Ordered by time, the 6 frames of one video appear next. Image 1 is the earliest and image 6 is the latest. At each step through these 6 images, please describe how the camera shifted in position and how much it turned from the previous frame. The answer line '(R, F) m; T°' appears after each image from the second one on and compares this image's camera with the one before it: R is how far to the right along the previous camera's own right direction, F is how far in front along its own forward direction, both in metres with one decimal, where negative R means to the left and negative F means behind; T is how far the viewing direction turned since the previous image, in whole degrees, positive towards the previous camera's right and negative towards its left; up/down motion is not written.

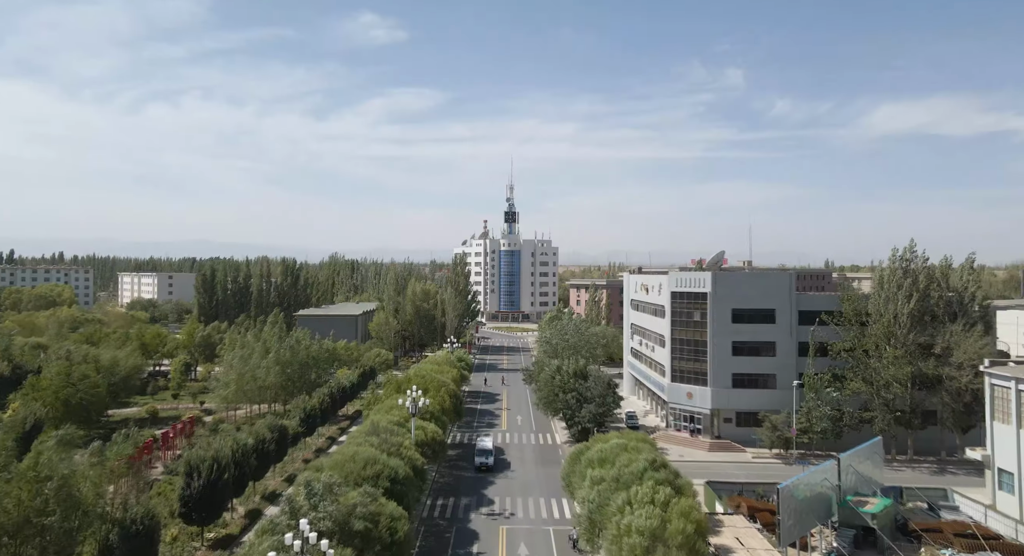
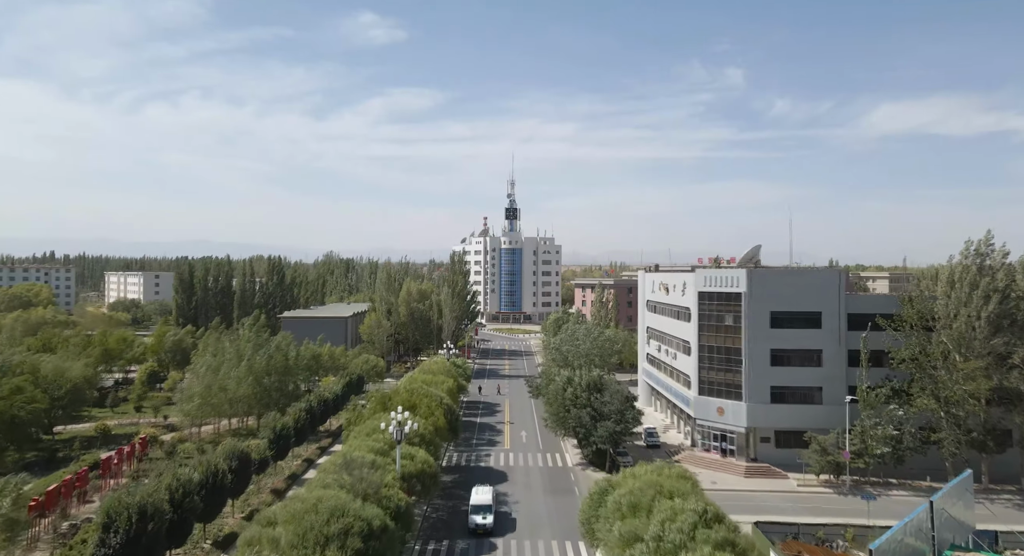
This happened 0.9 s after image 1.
(-0.2, +6.5) m; 0°
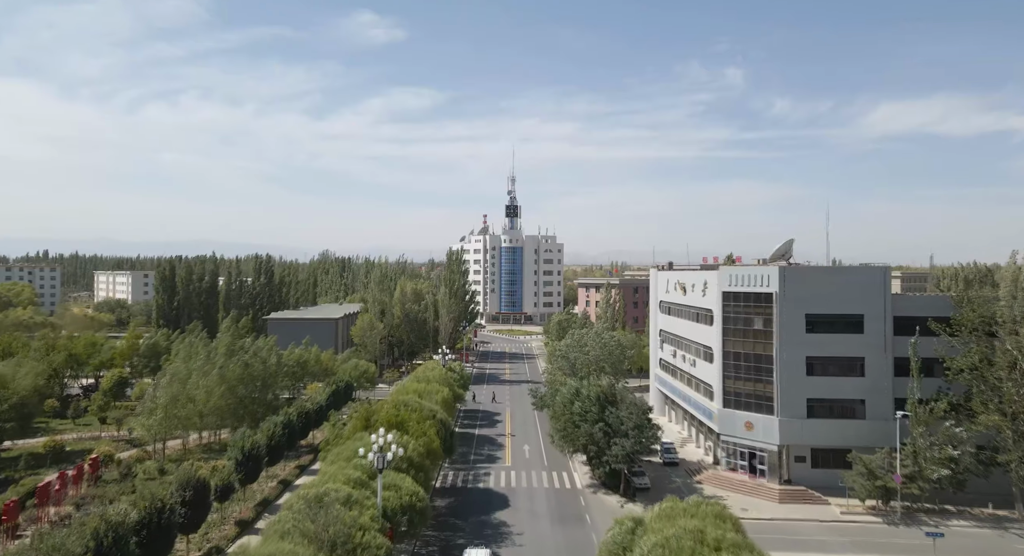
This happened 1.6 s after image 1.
(-0.1, +4.9) m; 0°
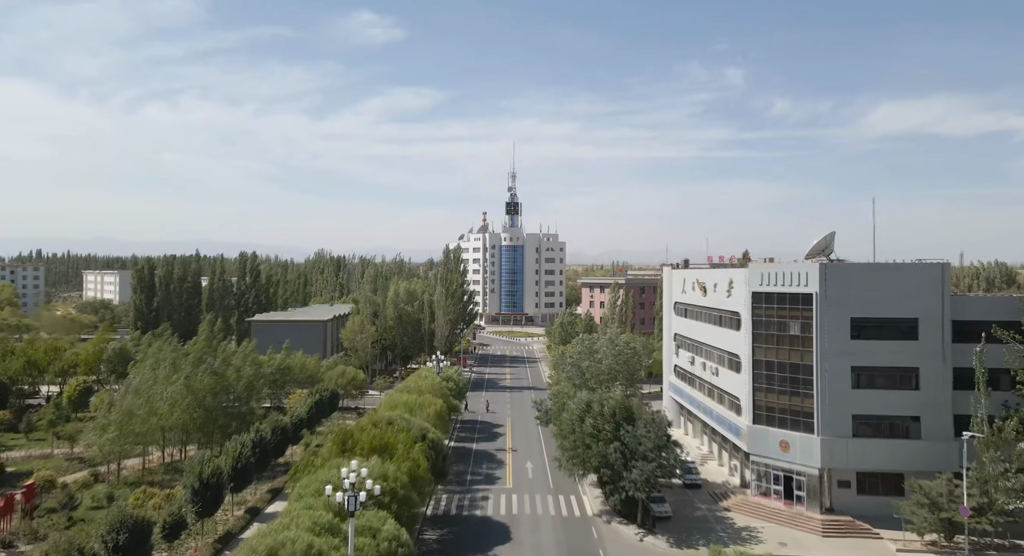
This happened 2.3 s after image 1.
(-0.1, +4.8) m; 0°
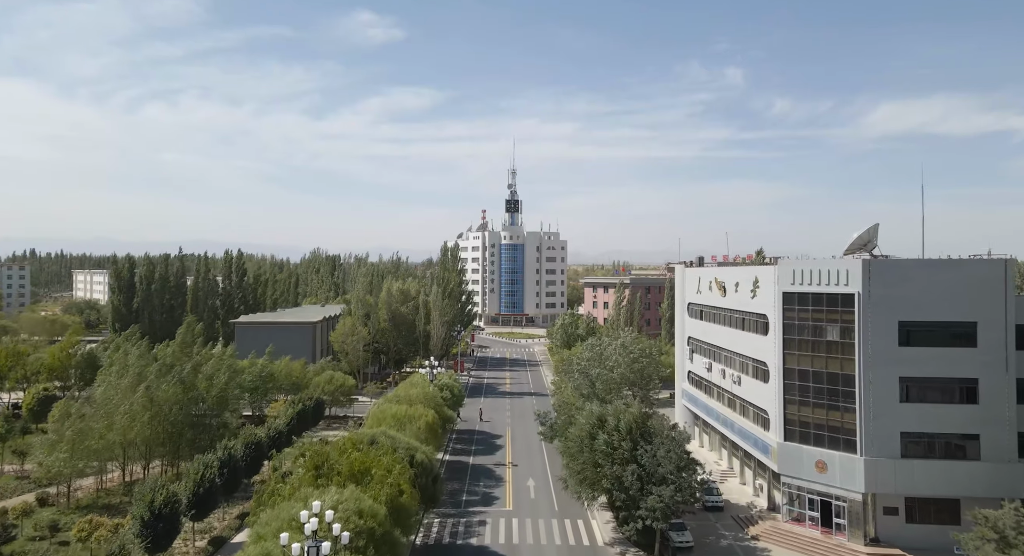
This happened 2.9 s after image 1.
(0.0, +4.0) m; 0°
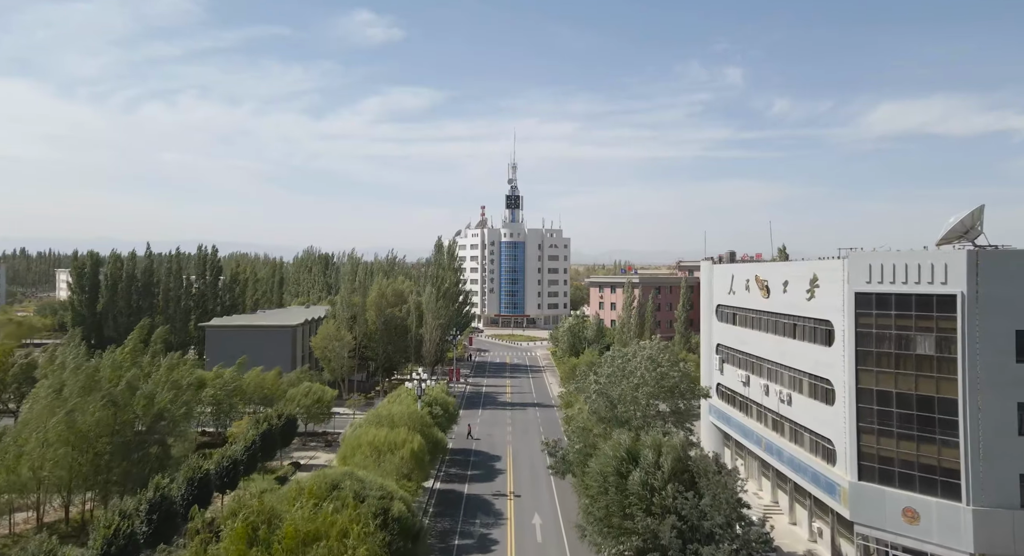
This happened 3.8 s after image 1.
(-0.1, +6.5) m; 0°
